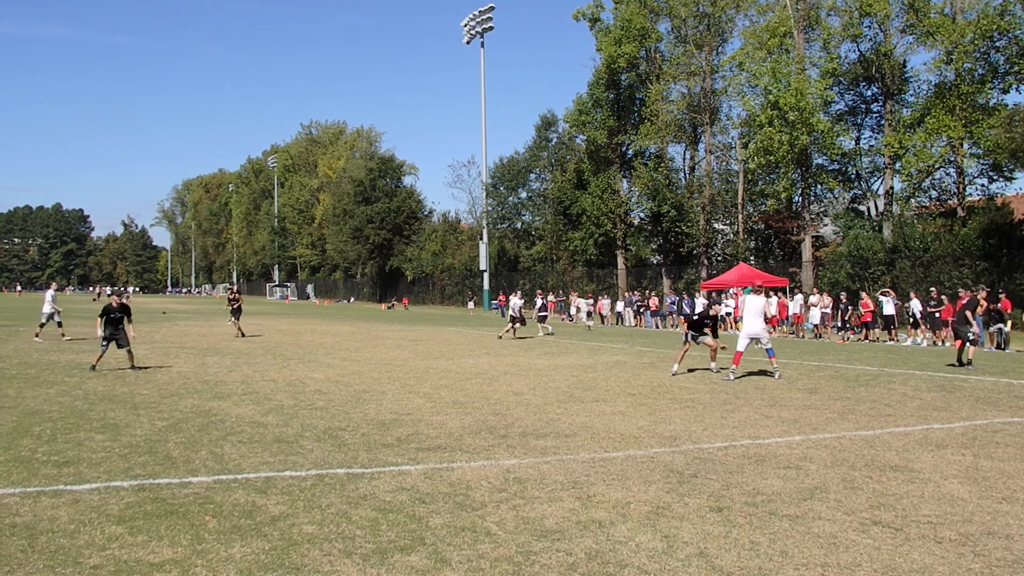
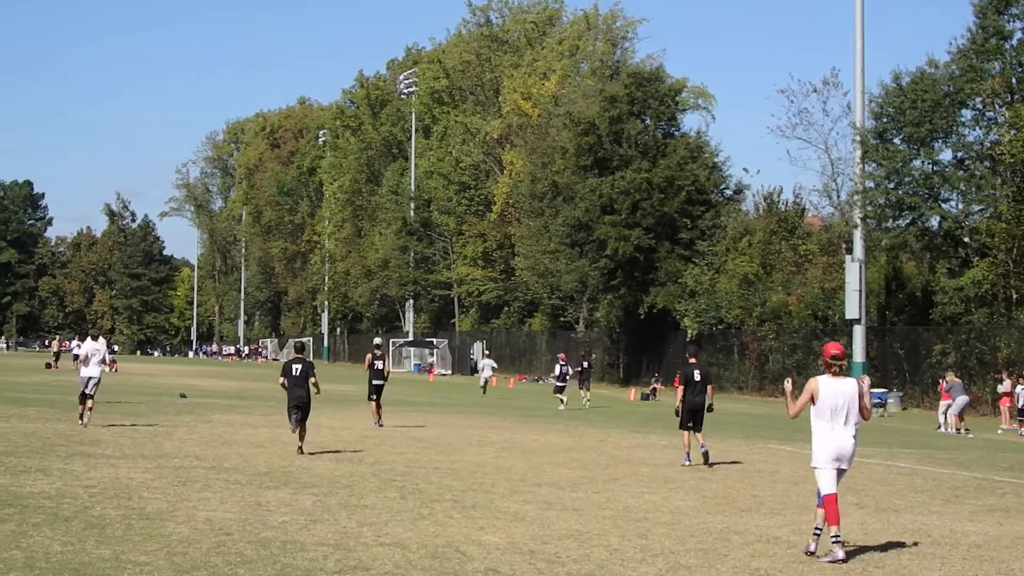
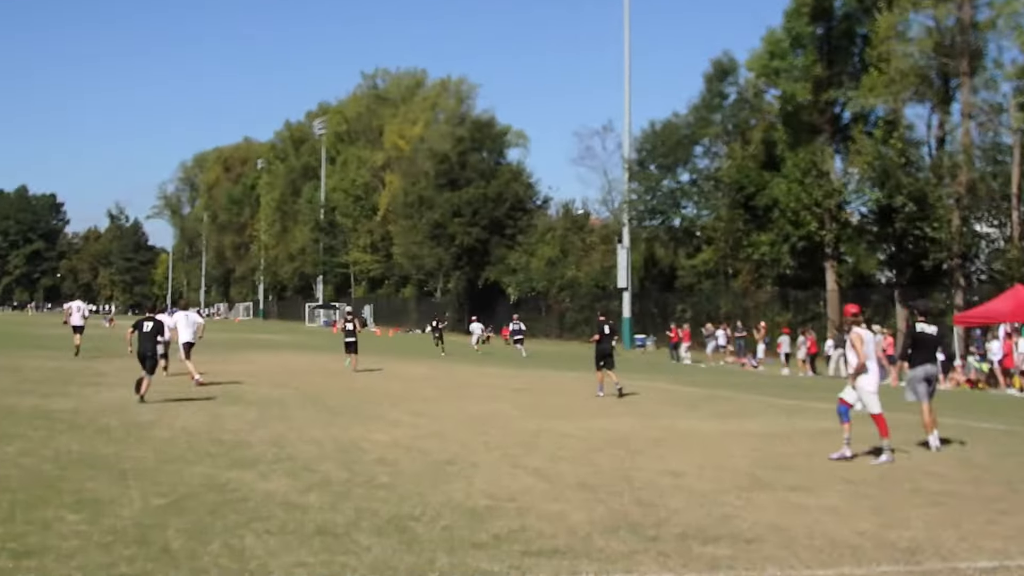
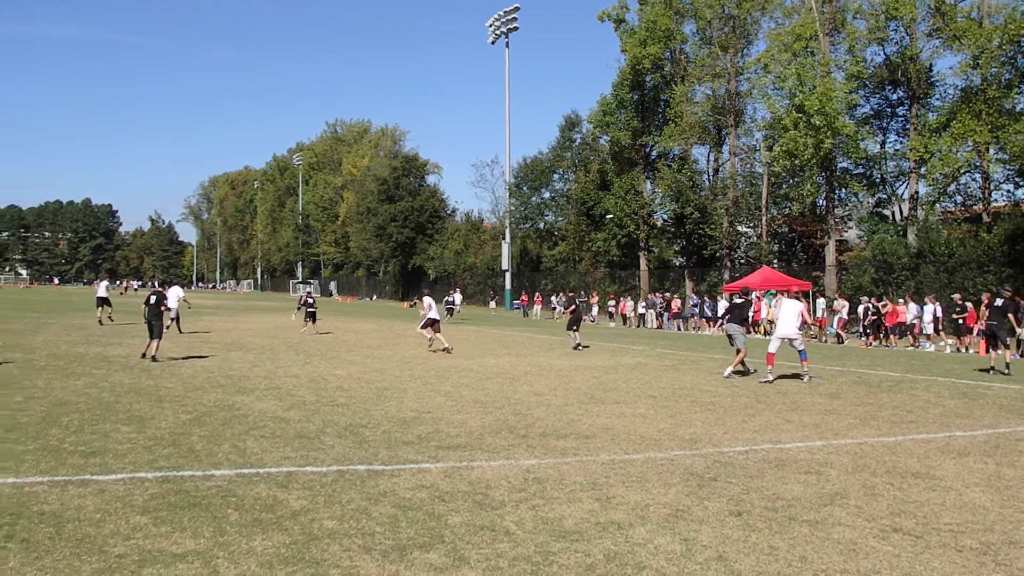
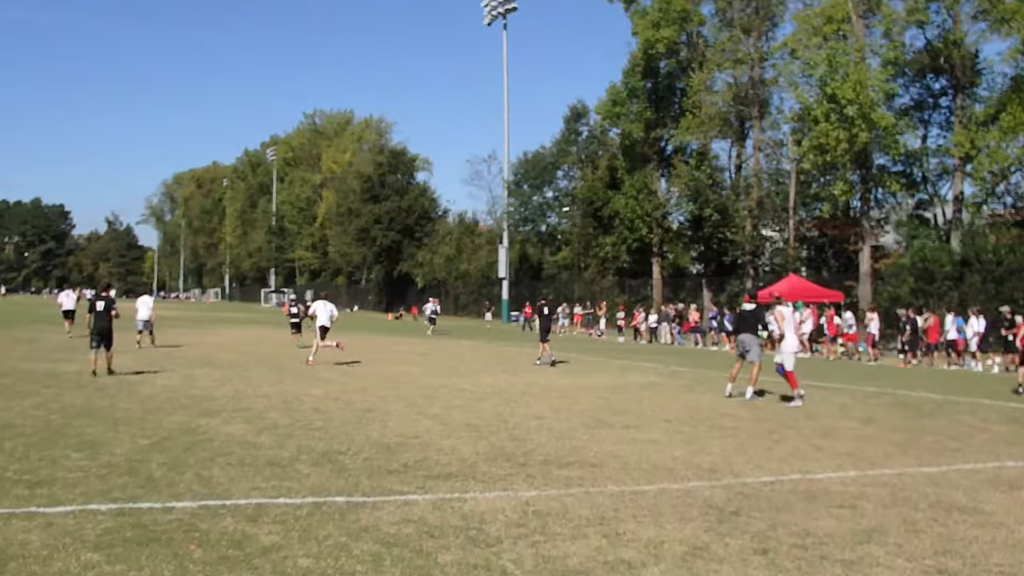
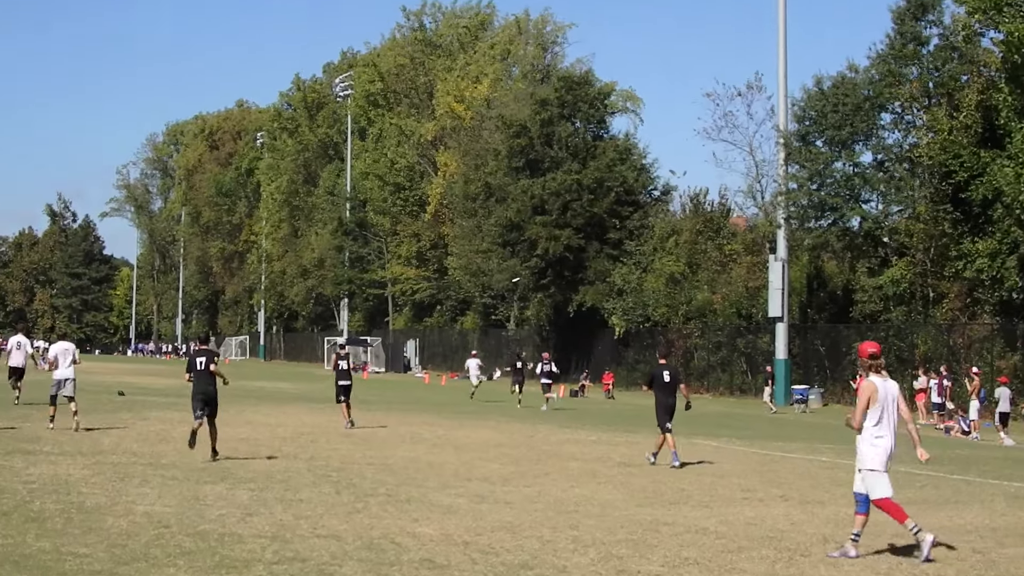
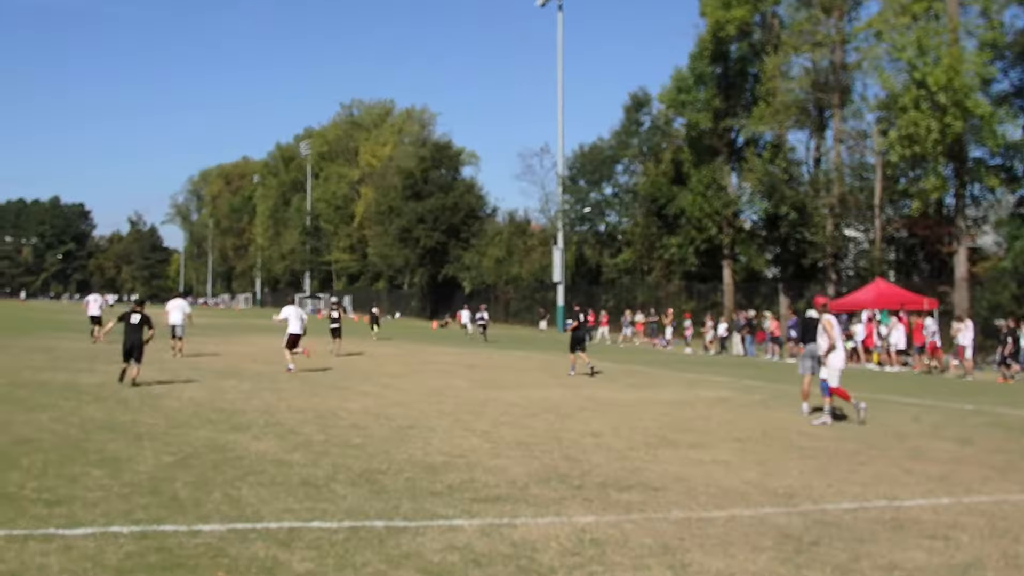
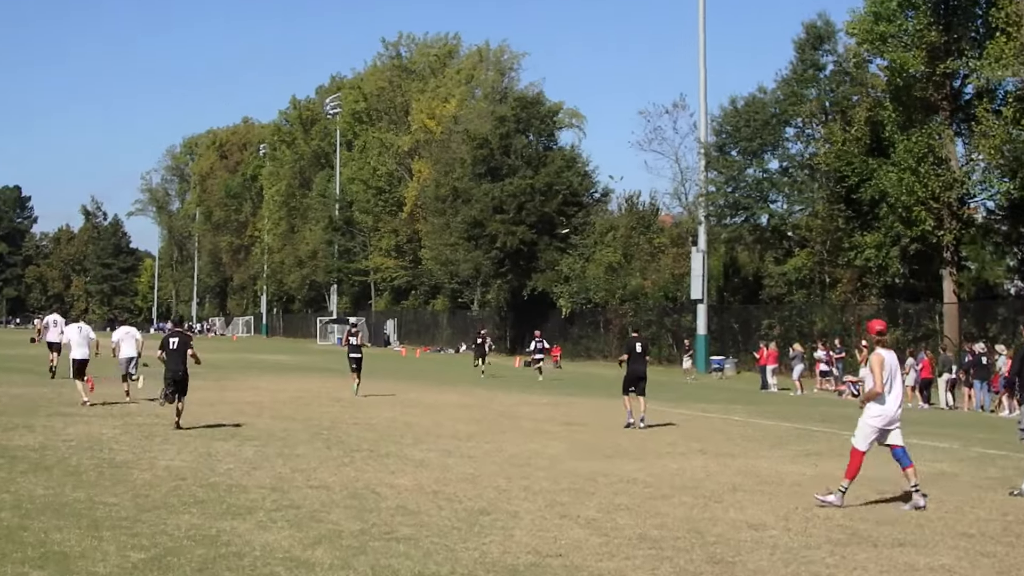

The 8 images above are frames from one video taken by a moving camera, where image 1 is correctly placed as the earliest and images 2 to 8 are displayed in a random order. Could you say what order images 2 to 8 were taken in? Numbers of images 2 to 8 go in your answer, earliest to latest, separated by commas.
4, 5, 7, 3, 8, 6, 2
